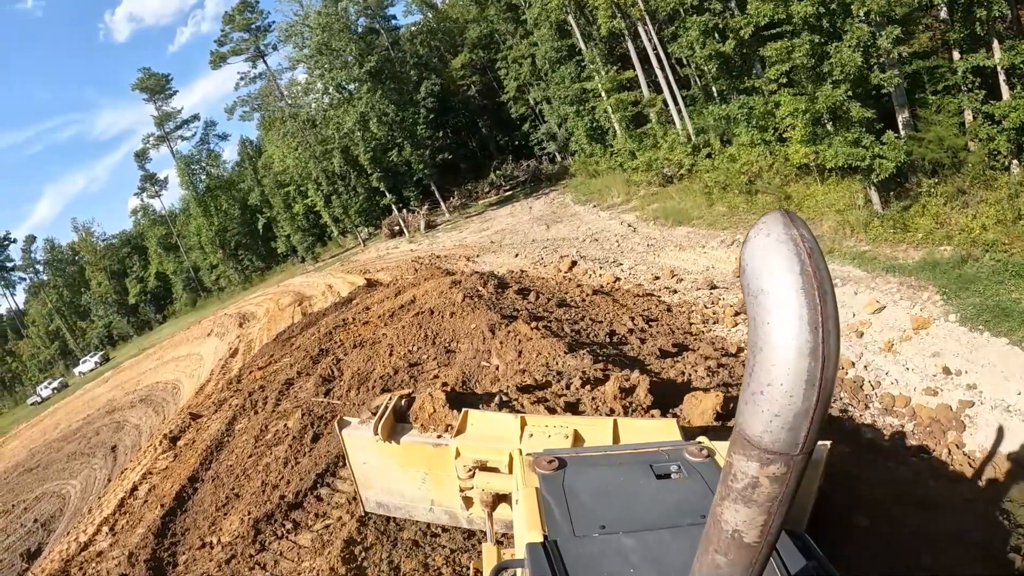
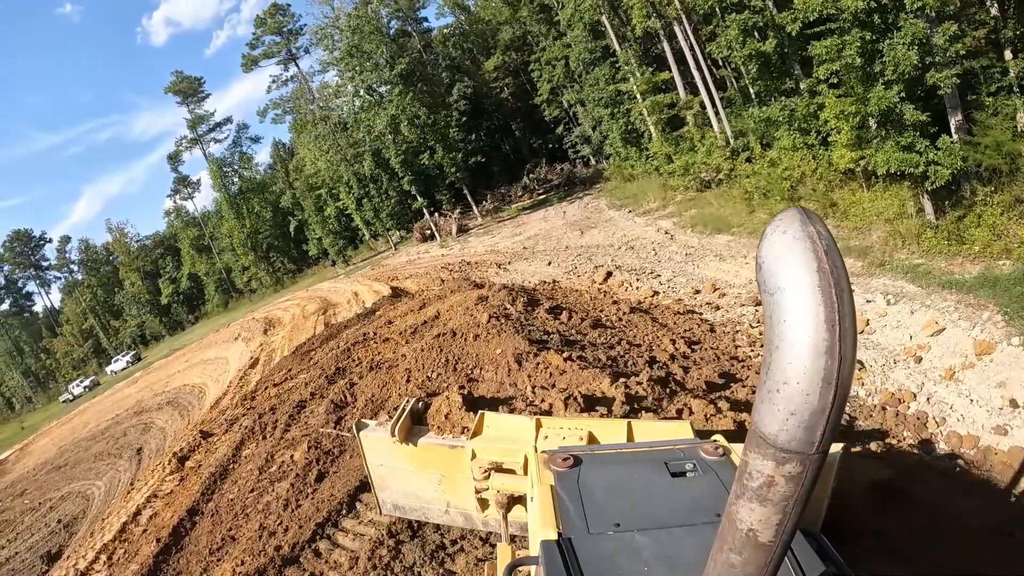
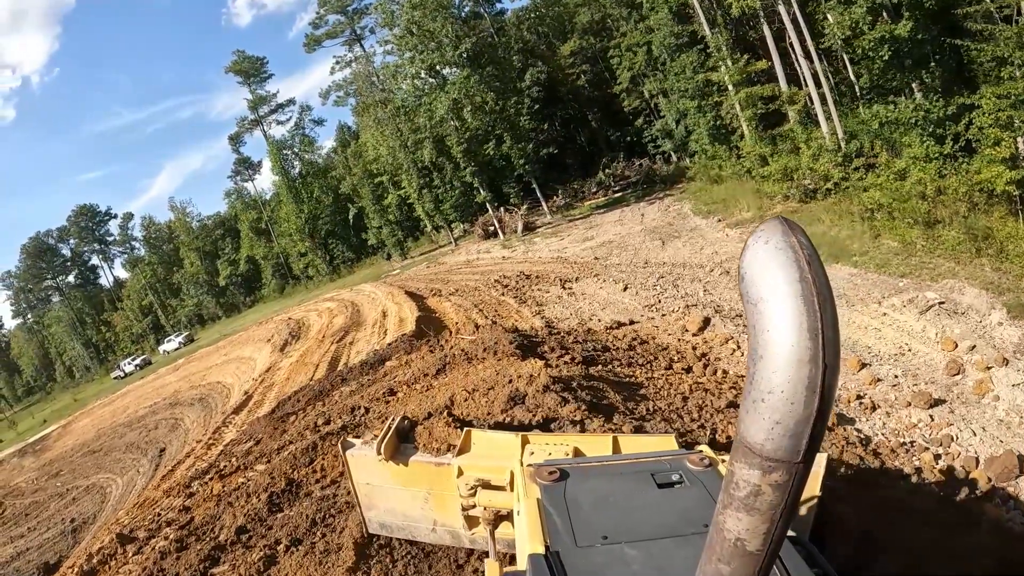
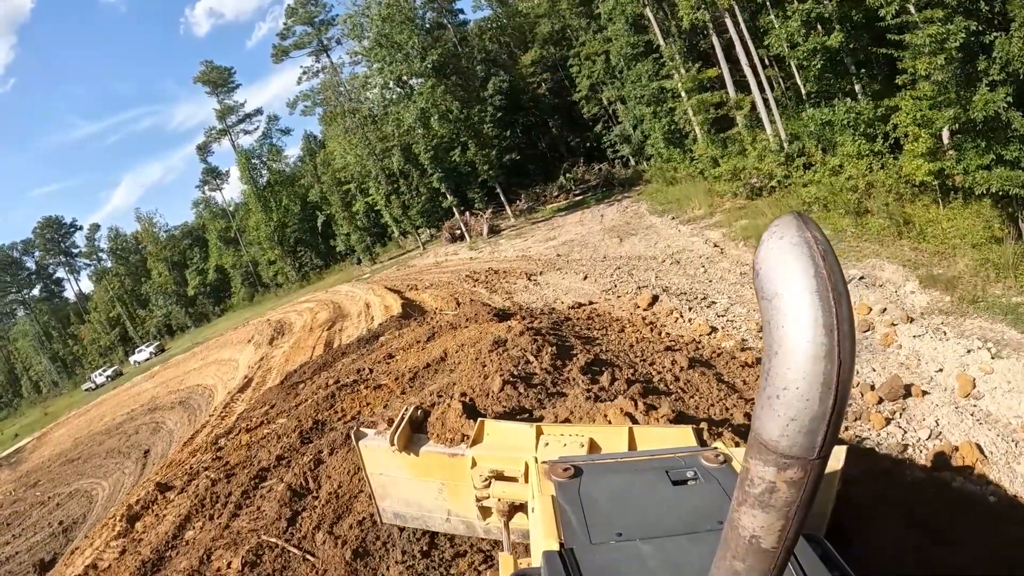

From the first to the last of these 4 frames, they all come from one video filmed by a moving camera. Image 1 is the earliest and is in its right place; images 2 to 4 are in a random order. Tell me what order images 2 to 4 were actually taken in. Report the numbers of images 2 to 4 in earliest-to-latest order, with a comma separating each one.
2, 4, 3
